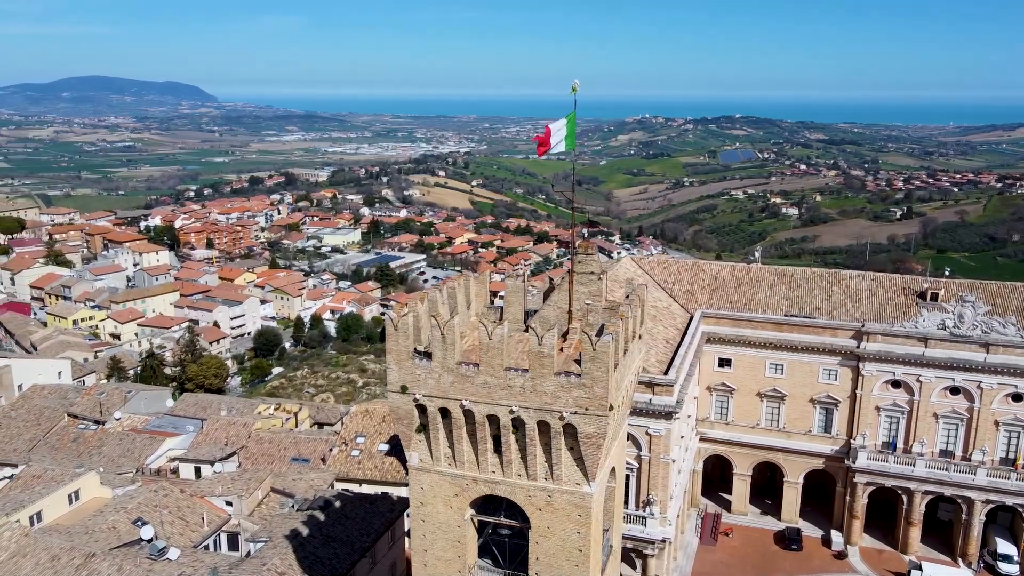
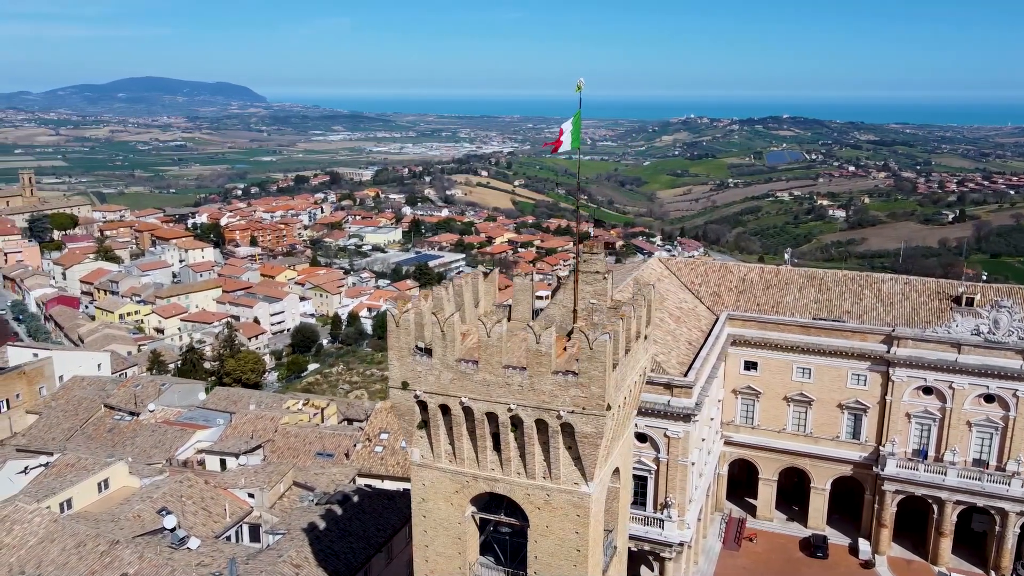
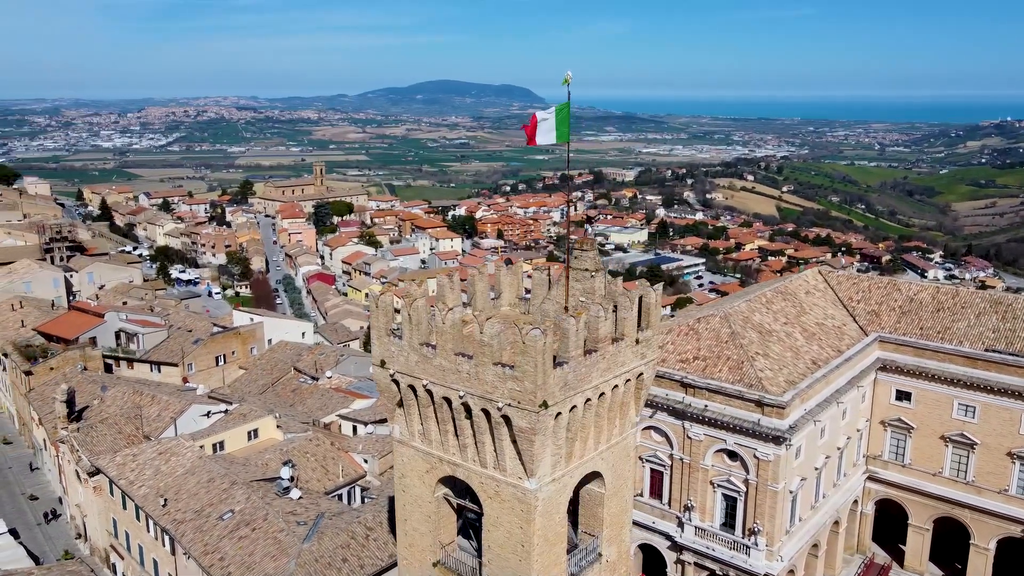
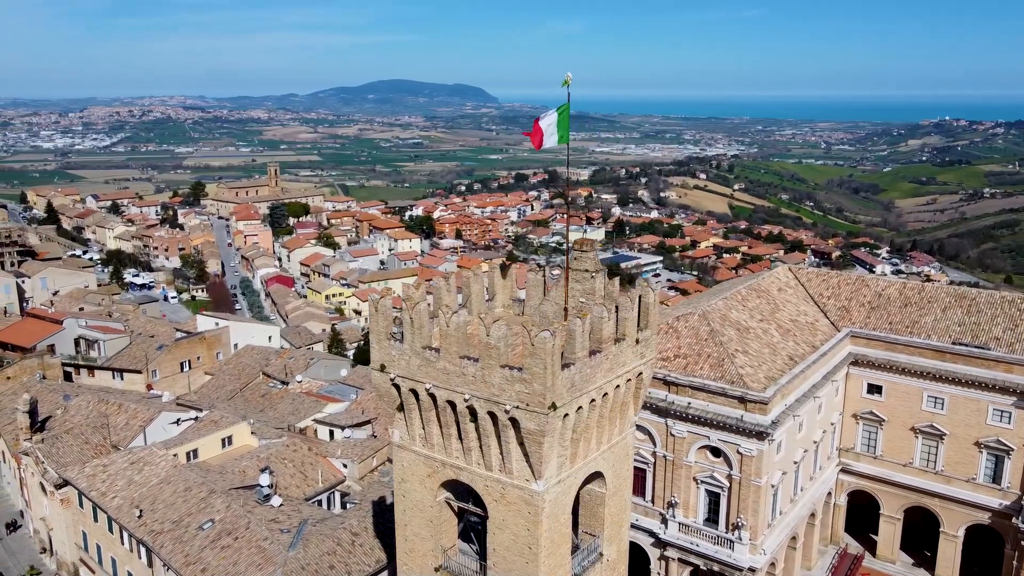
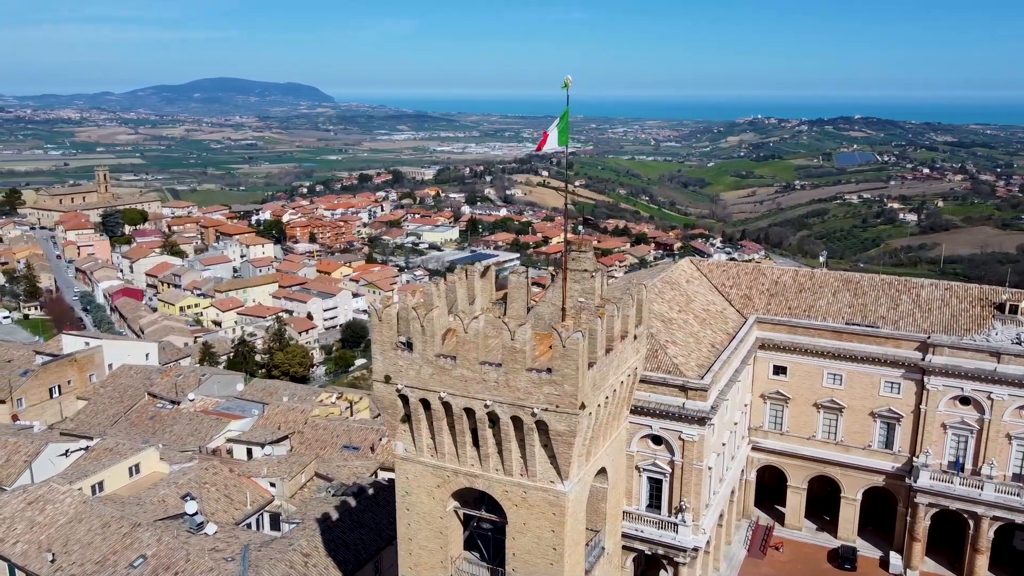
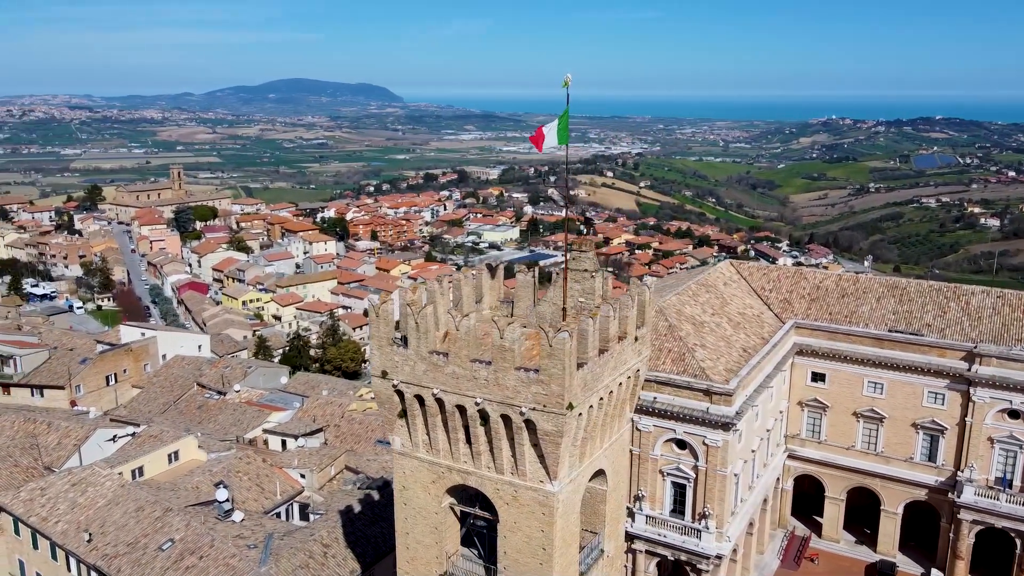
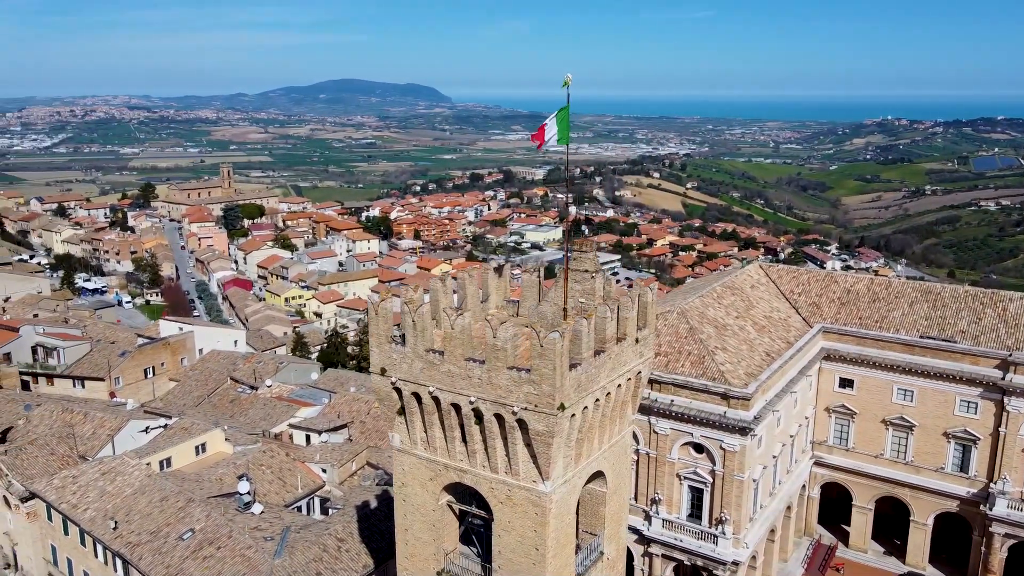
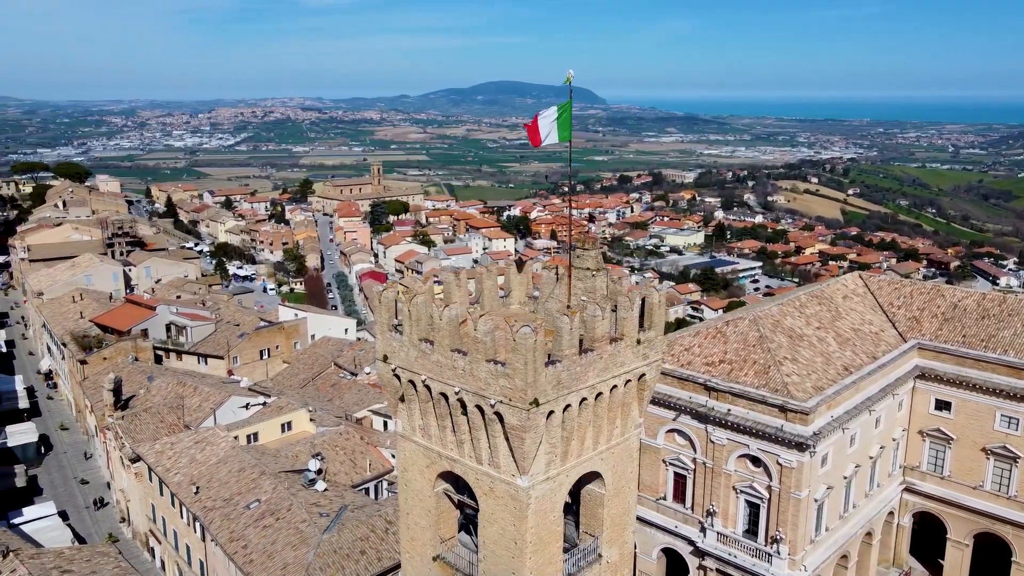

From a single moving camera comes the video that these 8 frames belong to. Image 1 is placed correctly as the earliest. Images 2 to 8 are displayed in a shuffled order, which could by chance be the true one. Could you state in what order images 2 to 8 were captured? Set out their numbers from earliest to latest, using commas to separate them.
2, 5, 6, 7, 4, 3, 8
